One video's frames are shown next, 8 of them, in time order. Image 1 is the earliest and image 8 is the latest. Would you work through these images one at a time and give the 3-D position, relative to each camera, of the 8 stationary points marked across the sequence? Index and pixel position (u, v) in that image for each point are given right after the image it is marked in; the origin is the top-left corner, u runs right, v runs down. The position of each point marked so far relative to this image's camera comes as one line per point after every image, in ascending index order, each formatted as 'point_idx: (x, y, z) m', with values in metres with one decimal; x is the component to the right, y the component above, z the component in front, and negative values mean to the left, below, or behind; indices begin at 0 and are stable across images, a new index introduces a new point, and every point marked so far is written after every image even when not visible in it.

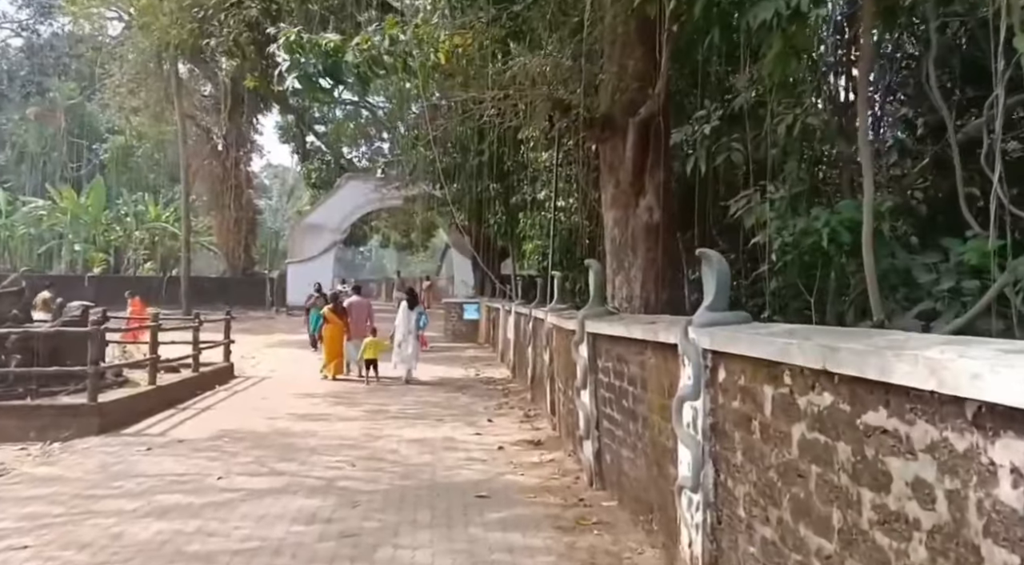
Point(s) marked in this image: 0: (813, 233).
0: (+2.0, +0.3, +6.2) m
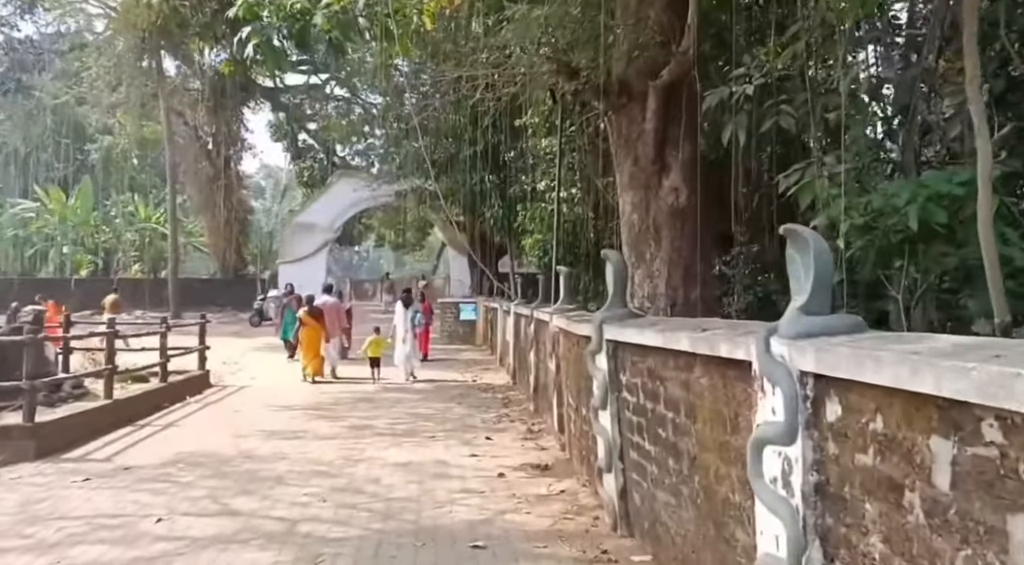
0: (+2.0, +0.4, +4.9) m
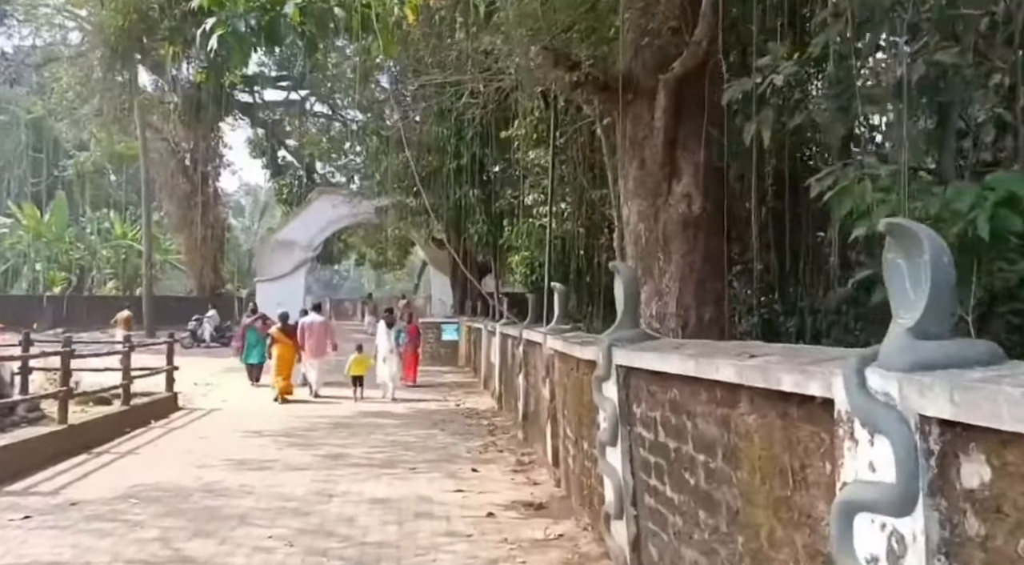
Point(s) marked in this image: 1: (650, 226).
0: (+2.0, +0.3, +4.2) m
1: (+0.9, +0.4, +6.4) m
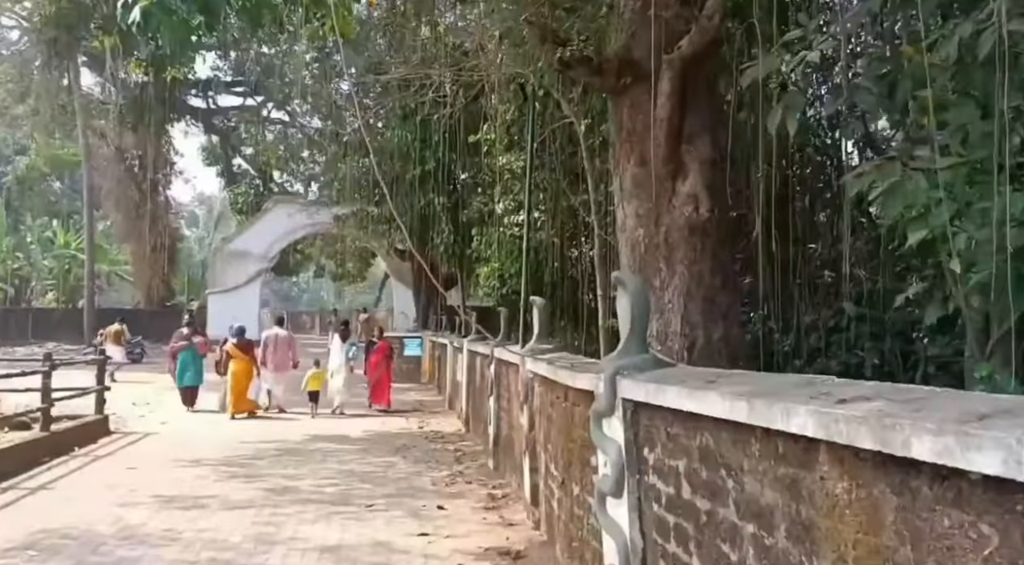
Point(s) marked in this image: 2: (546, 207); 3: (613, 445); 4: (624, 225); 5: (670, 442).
0: (+1.9, +0.2, +3.4) m
1: (+0.8, +0.3, +5.5) m
2: (+0.4, +0.9, +11.0) m
3: (+0.4, -0.7, +4.0) m
4: (+0.7, +0.3, +5.6) m
5: (+0.6, -0.6, +3.5) m
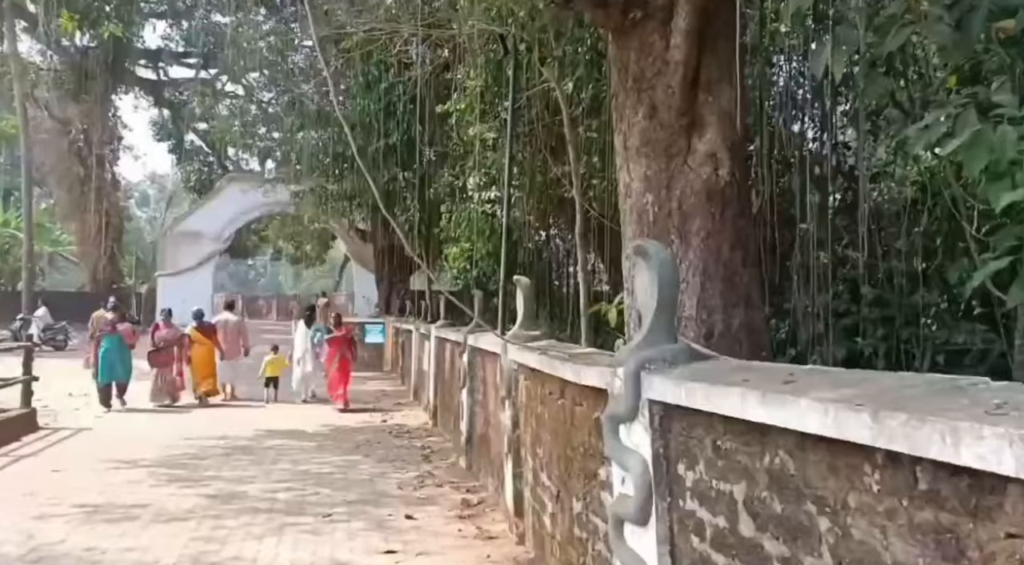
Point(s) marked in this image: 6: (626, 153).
0: (+1.9, +0.3, +2.6) m
1: (+0.7, +0.4, +4.6) m
2: (+0.1, +1.1, +10.1) m
3: (+0.4, -0.6, +3.2) m
4: (+0.6, +0.5, +4.8) m
5: (+0.6, -0.5, +2.7) m
6: (+0.6, +0.7, +4.8) m
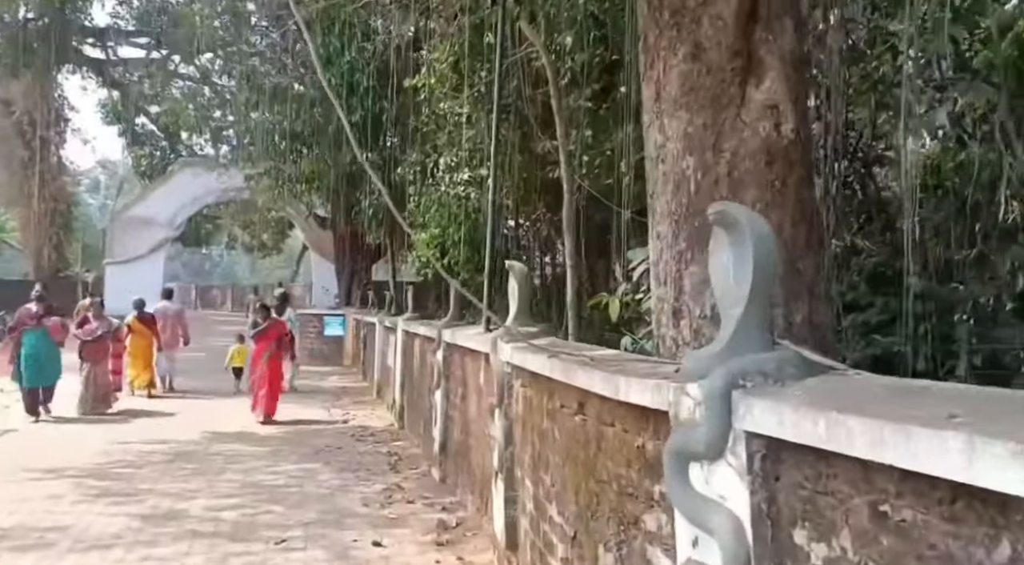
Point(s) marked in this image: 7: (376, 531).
0: (+2.0, +0.3, +1.6) m
1: (+0.7, +0.5, +3.7) m
2: (-0.1, +1.2, +9.1) m
3: (+0.5, -0.5, +2.2) m
4: (+0.6, +0.5, +3.8) m
5: (+0.7, -0.5, +1.7) m
6: (+0.6, +0.7, +3.8) m
7: (-0.9, -1.6, +6.2) m
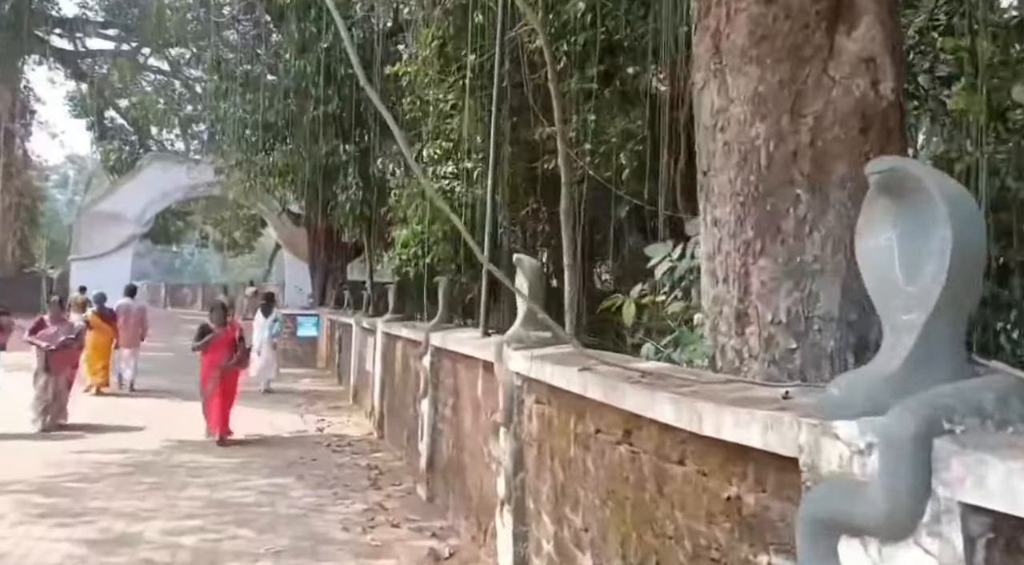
0: (+2.2, +0.3, +1.0) m
1: (+0.8, +0.5, +2.9) m
2: (-0.1, +1.2, +8.3) m
3: (+0.6, -0.5, +1.5) m
4: (+0.7, +0.5, +3.1) m
5: (+0.8, -0.4, +1.0) m
6: (+0.7, +0.7, +3.1) m
7: (-0.9, -1.6, +5.4) m
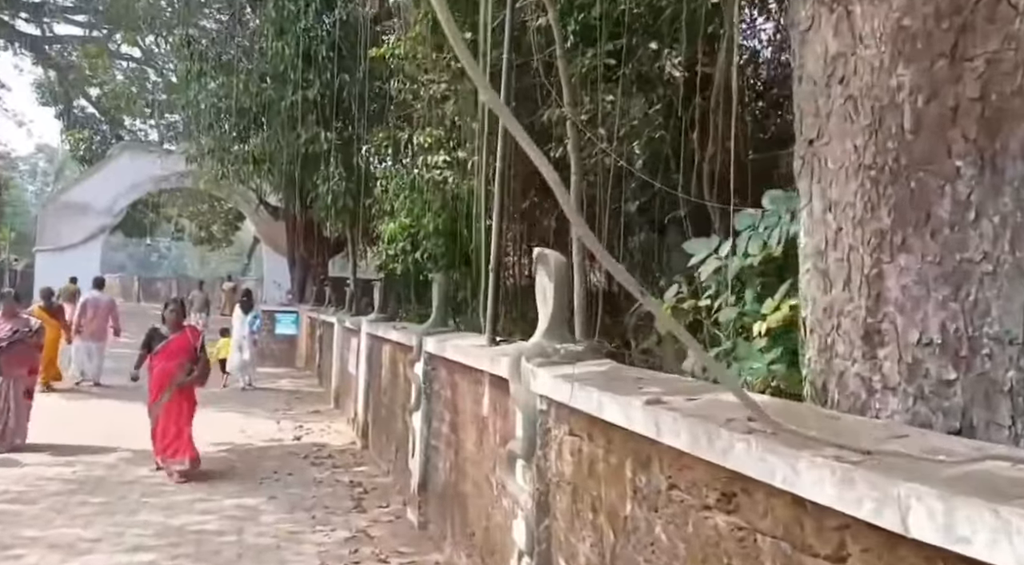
0: (+2.3, +0.3, +0.2) m
1: (+0.9, +0.5, +2.1) m
2: (-0.1, +1.2, +7.5) m
3: (+0.7, -0.5, +0.7) m
4: (+0.8, +0.5, +2.3) m
5: (+1.0, -0.5, +0.2) m
6: (+0.8, +0.7, +2.3) m
7: (-0.8, -1.5, +4.5) m
